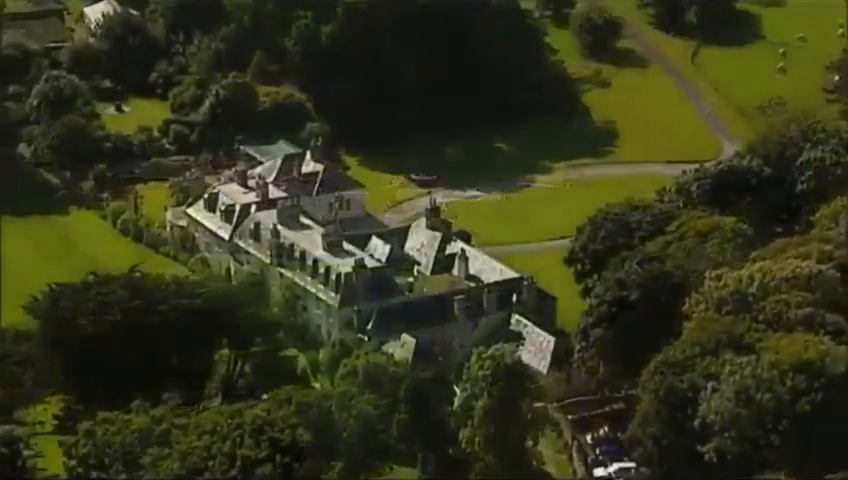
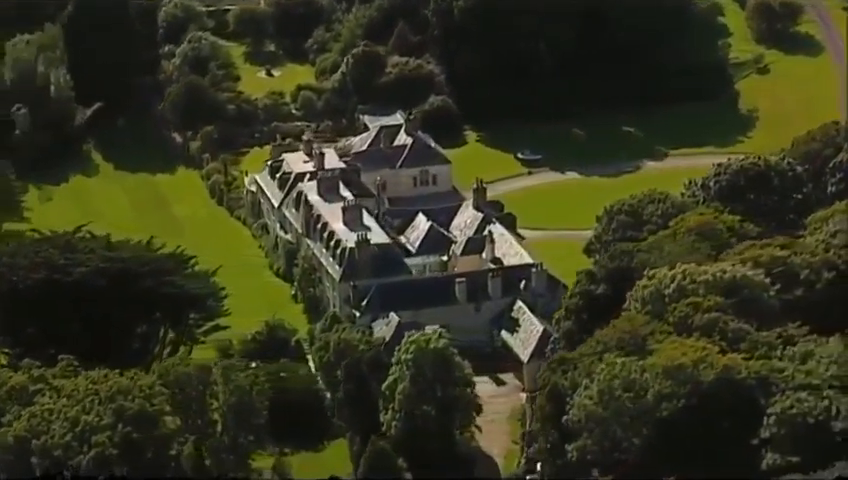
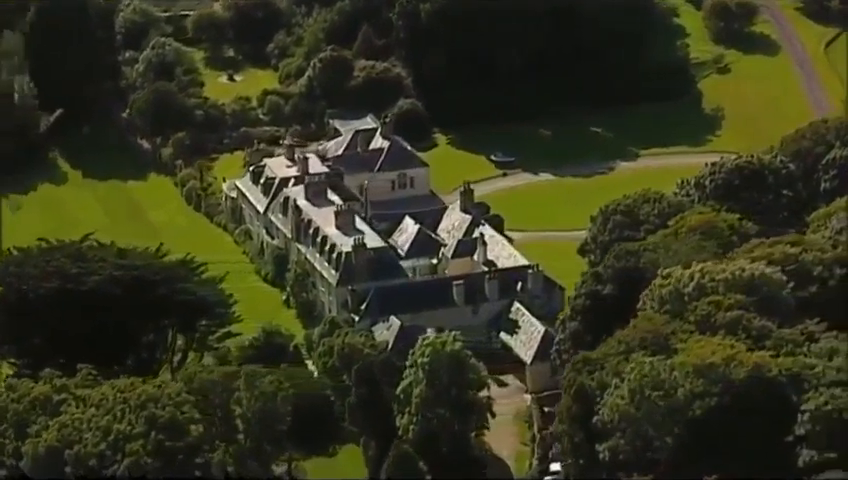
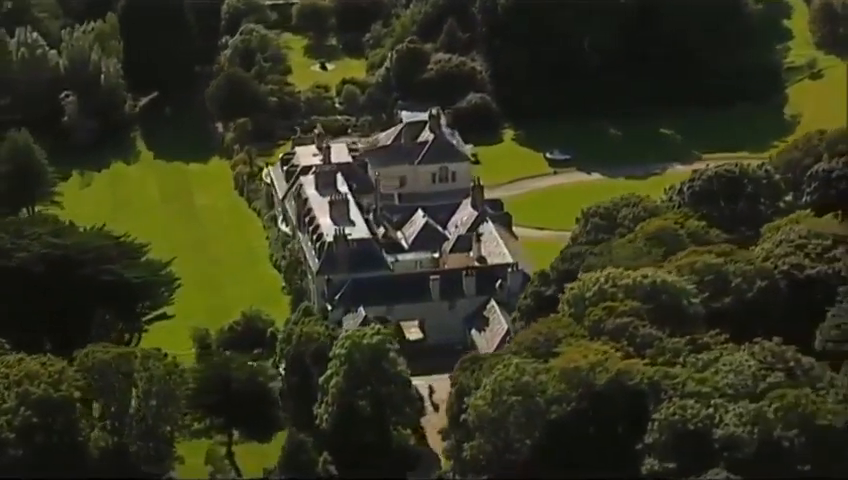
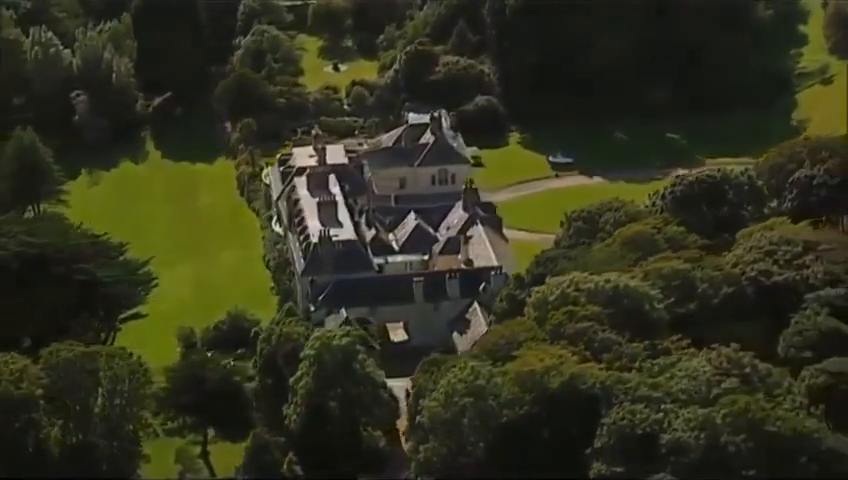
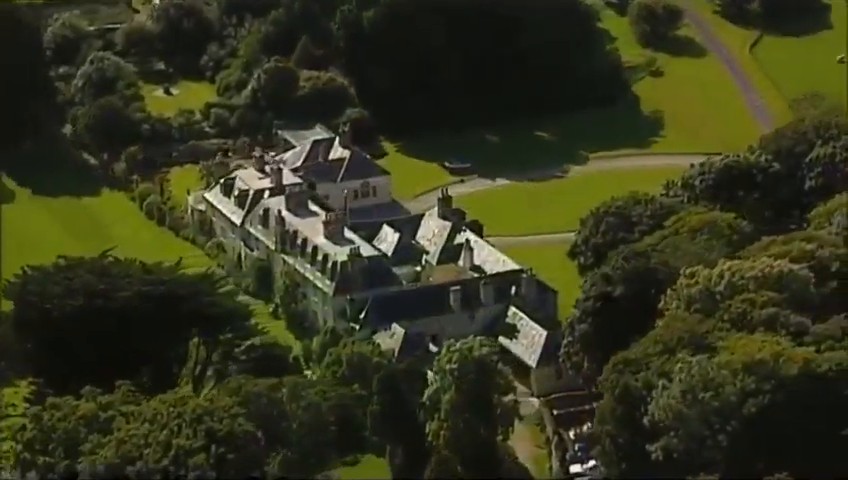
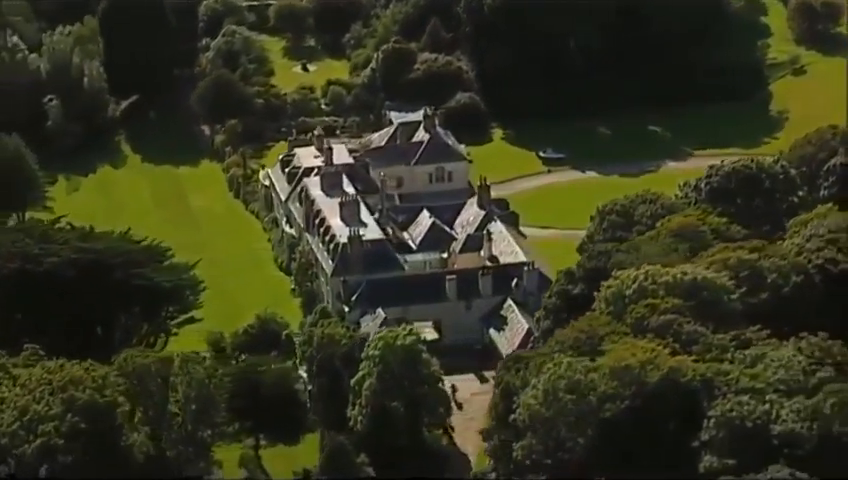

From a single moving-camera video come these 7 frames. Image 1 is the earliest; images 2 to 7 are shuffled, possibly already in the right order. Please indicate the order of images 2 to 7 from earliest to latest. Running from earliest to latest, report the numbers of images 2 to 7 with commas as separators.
6, 3, 2, 7, 4, 5
